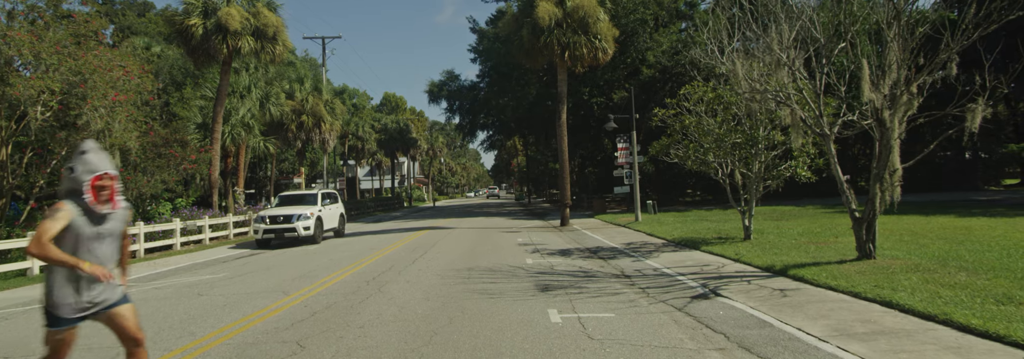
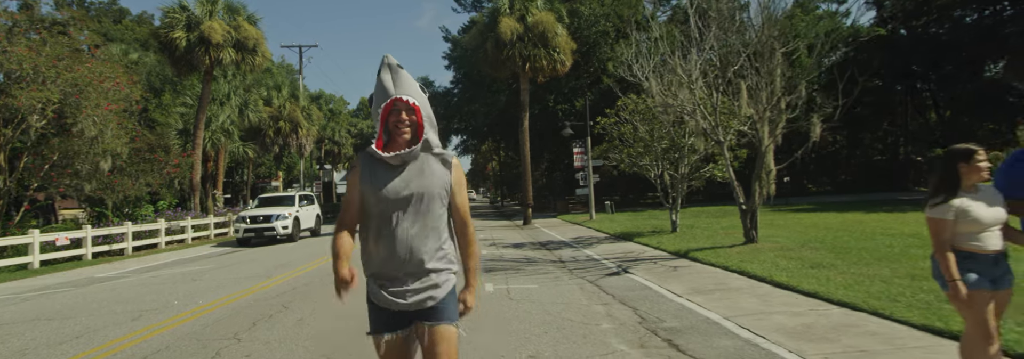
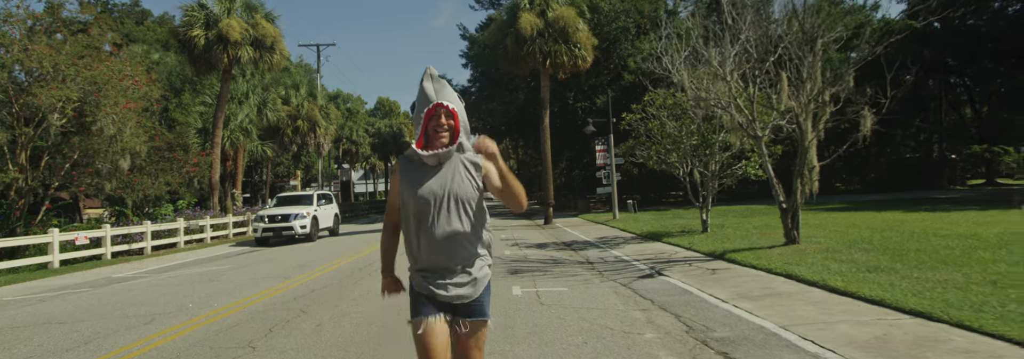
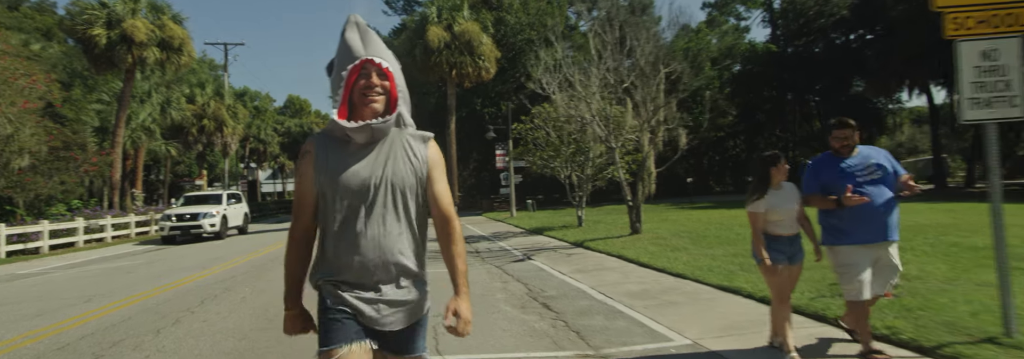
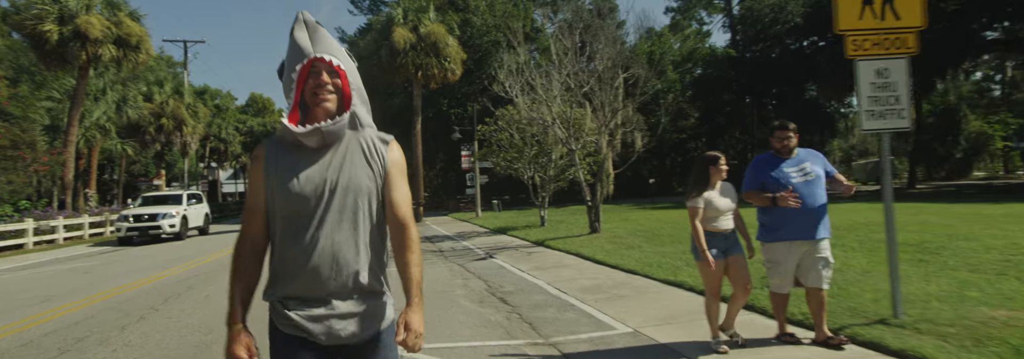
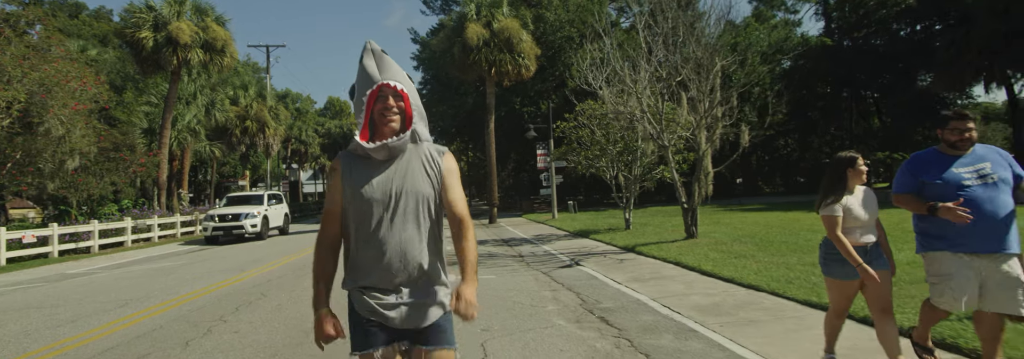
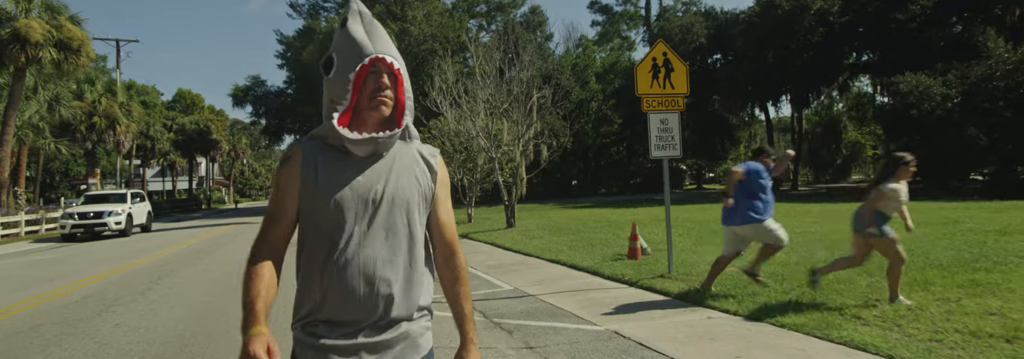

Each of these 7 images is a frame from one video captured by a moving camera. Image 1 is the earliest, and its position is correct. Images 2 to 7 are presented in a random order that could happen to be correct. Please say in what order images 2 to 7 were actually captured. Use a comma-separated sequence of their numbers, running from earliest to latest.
3, 2, 6, 4, 5, 7
